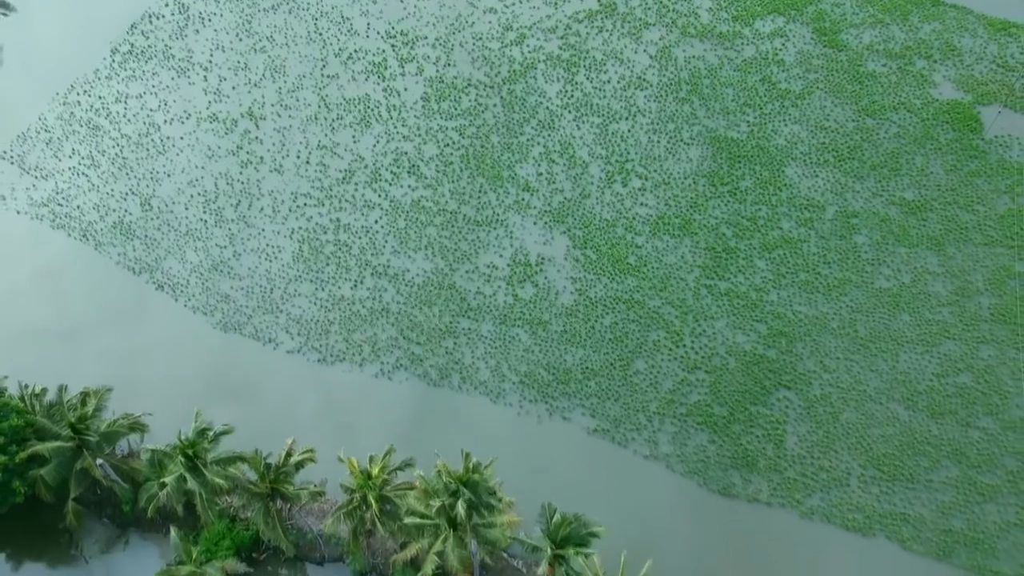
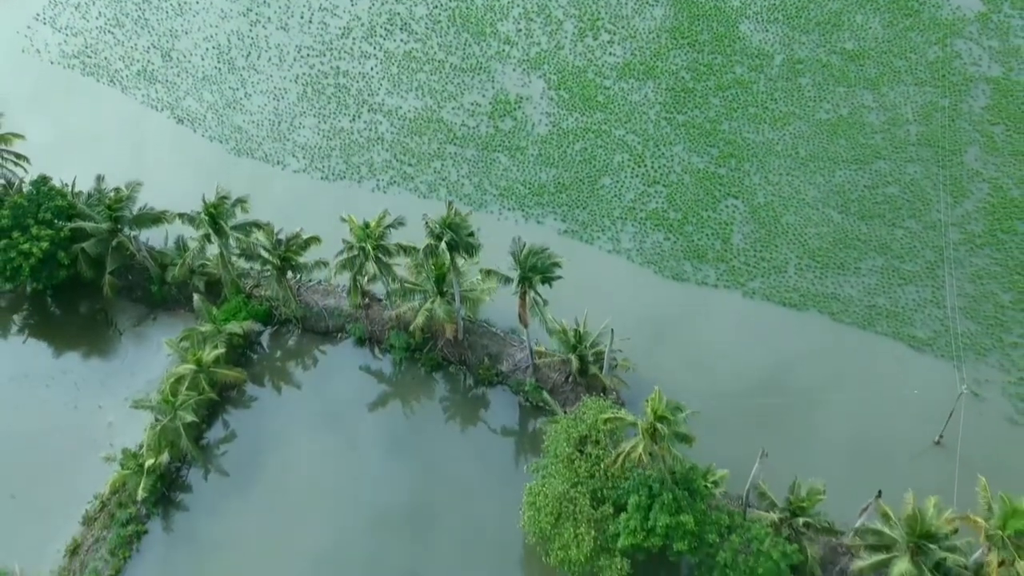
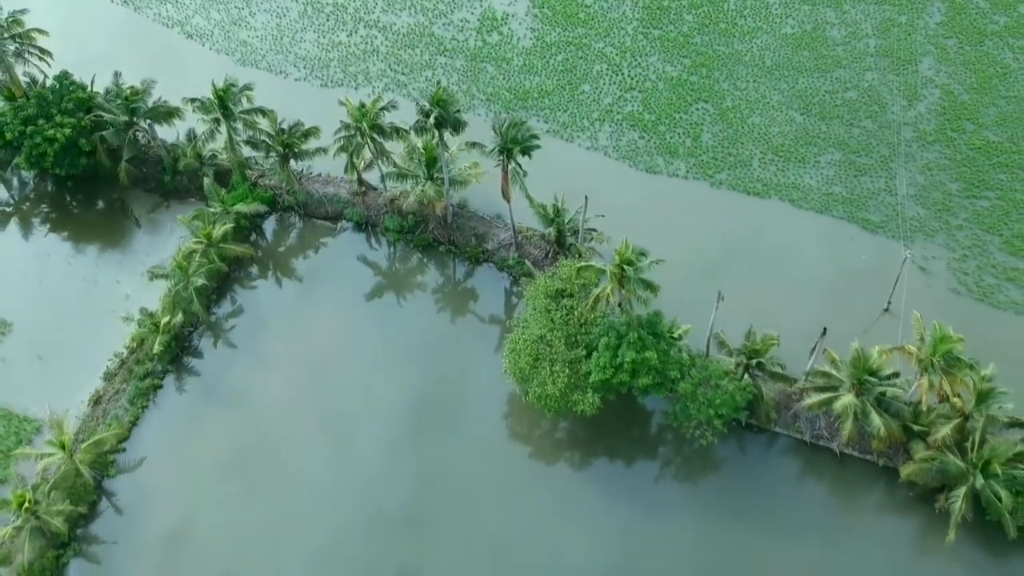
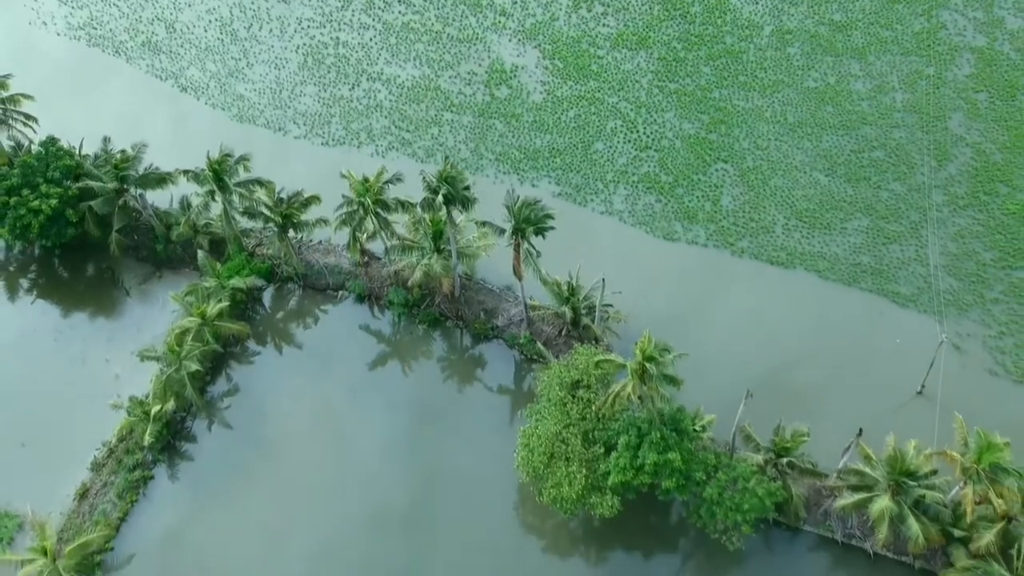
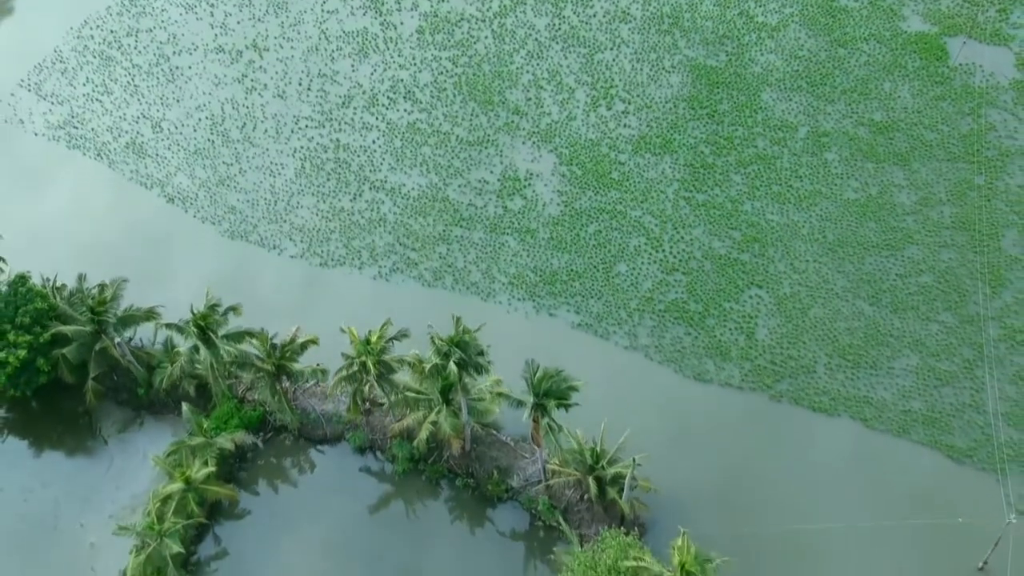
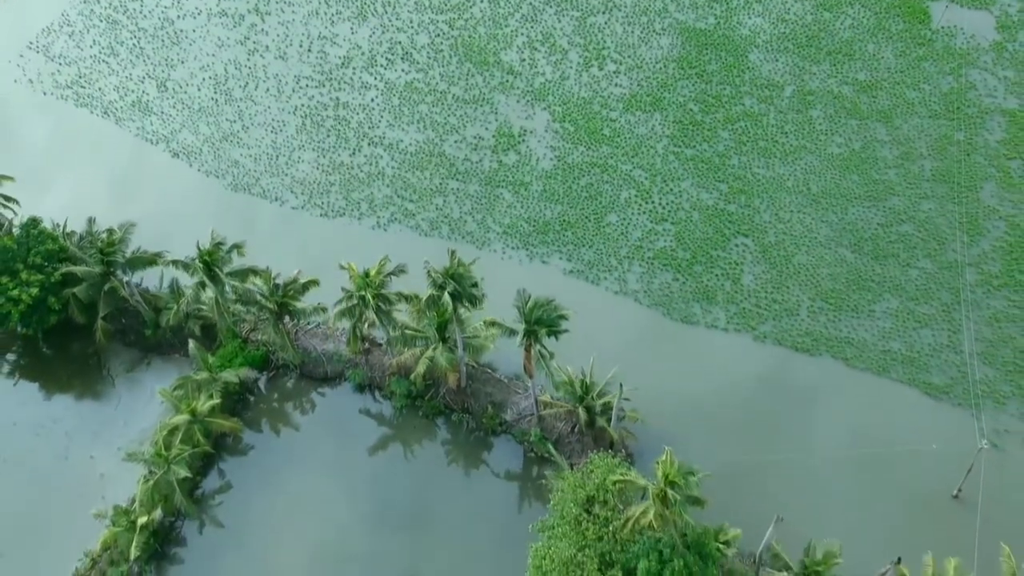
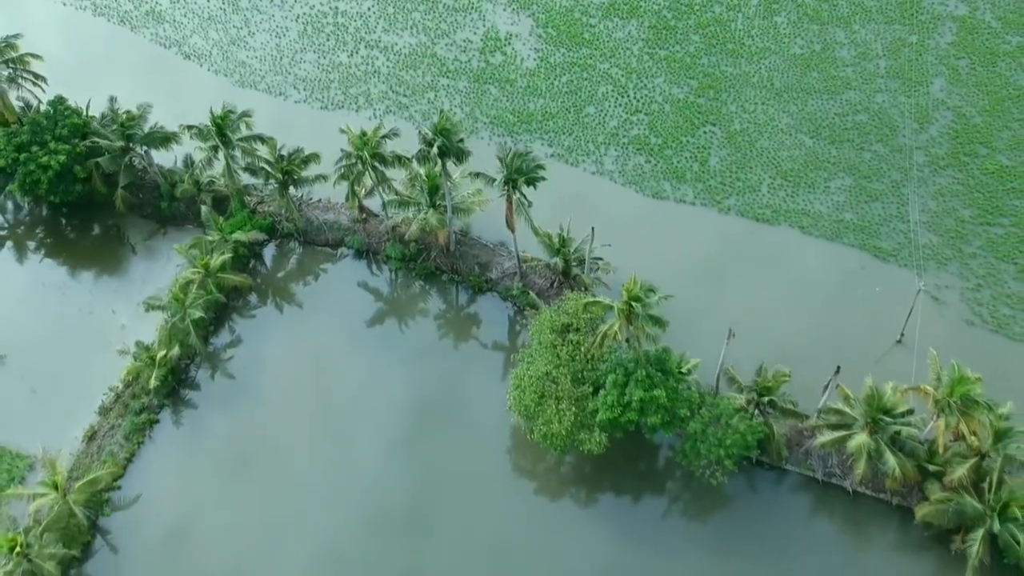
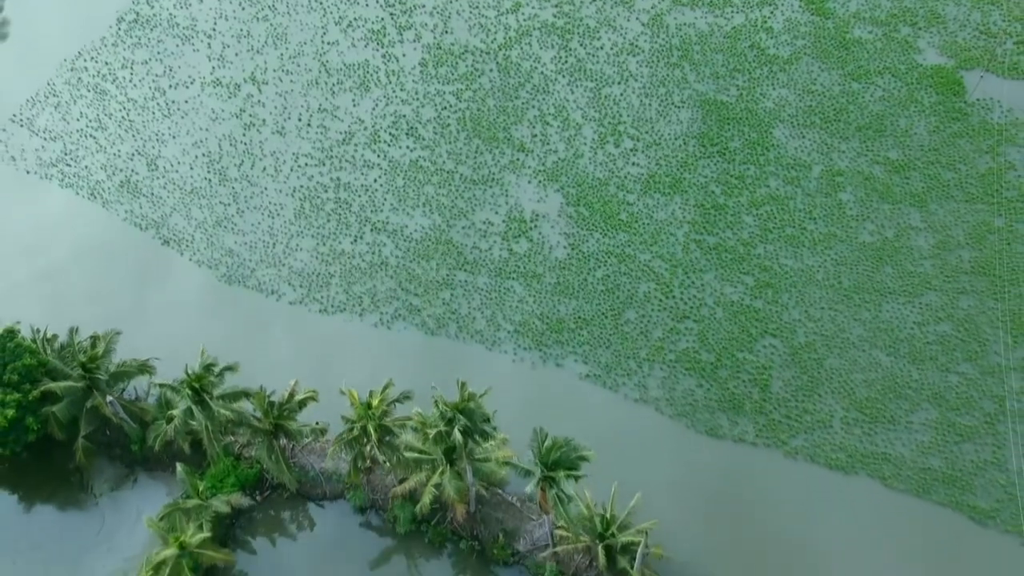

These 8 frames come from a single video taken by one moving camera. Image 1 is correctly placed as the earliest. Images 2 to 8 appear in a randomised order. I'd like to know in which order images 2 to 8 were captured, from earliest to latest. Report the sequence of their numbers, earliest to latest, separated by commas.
8, 5, 6, 2, 4, 7, 3
